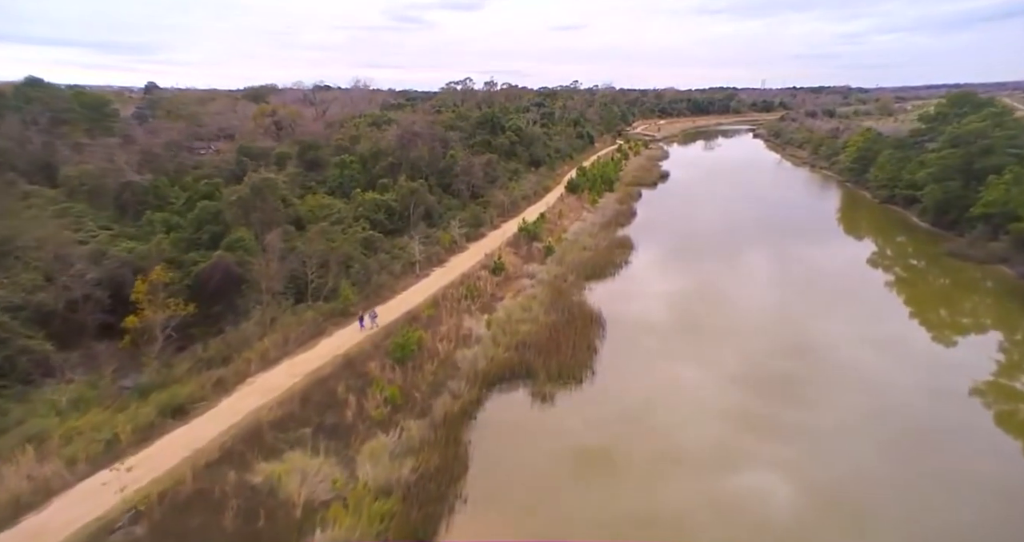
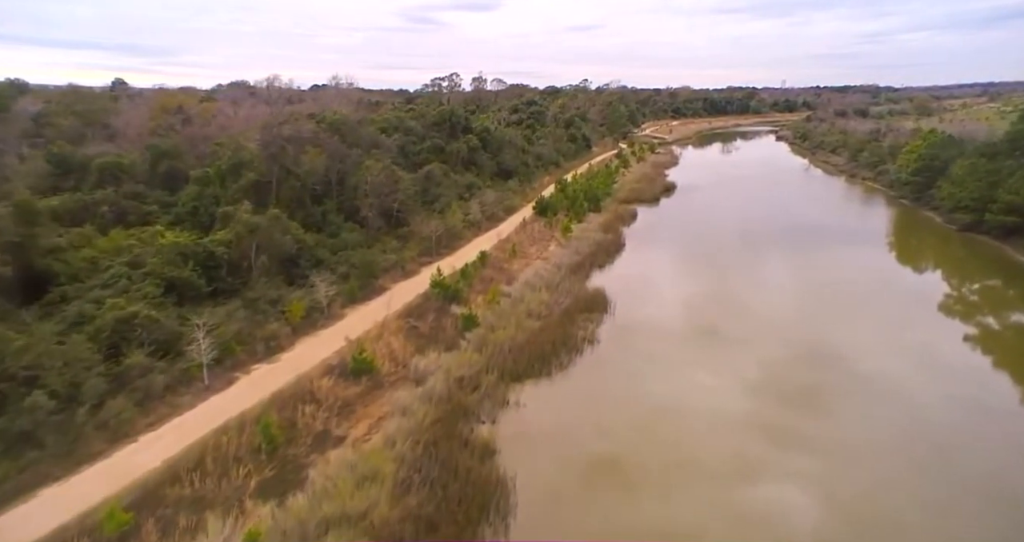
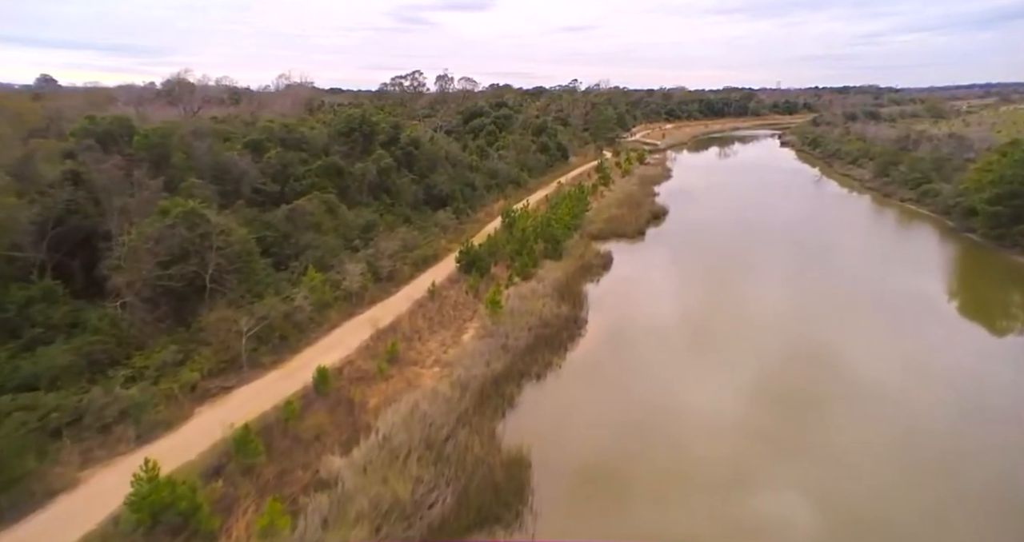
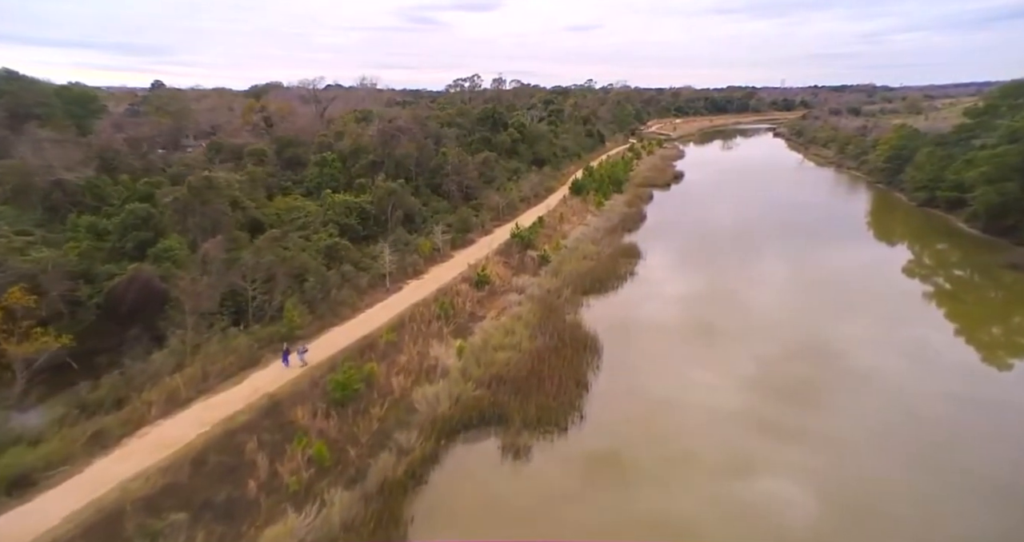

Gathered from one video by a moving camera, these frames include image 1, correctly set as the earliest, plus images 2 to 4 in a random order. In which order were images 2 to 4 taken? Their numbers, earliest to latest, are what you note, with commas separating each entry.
4, 2, 3
